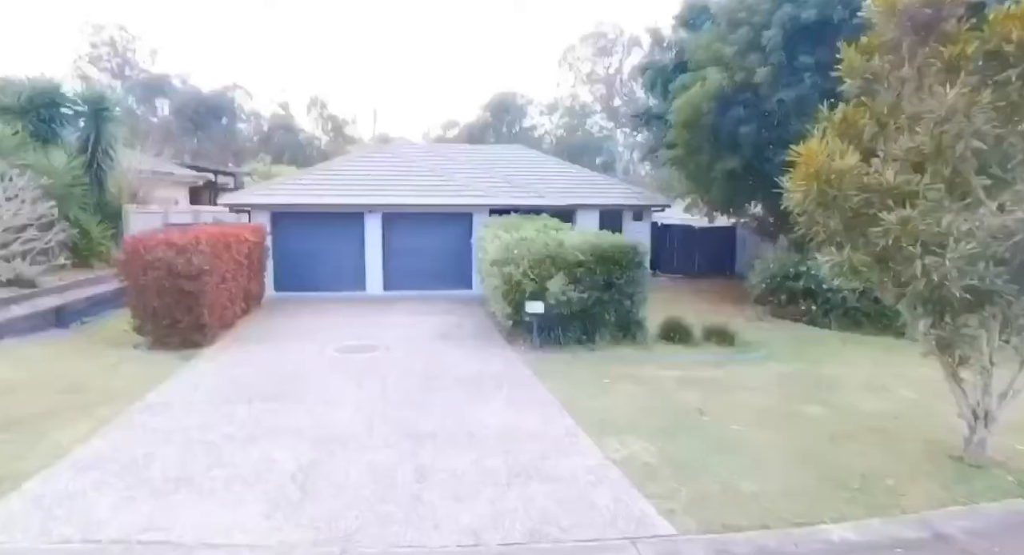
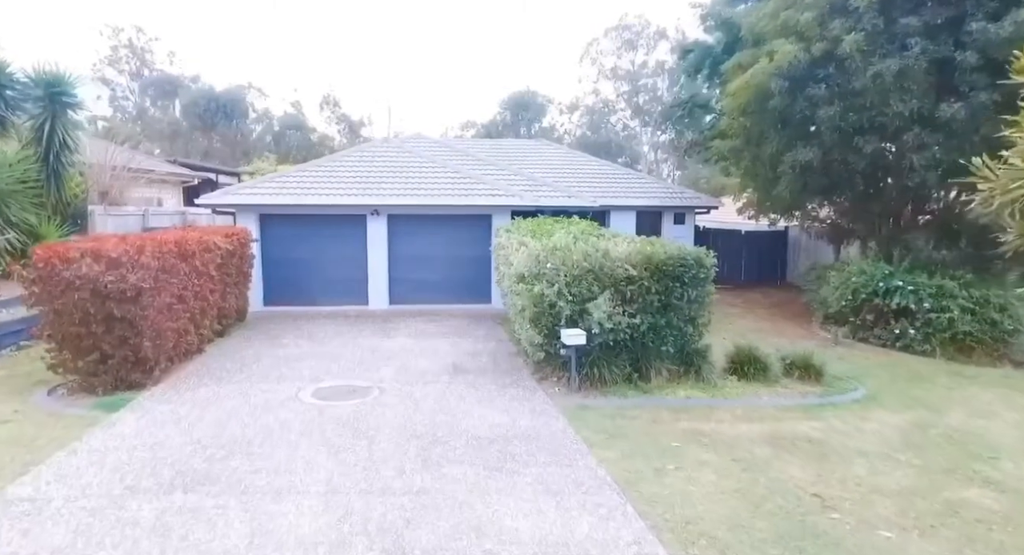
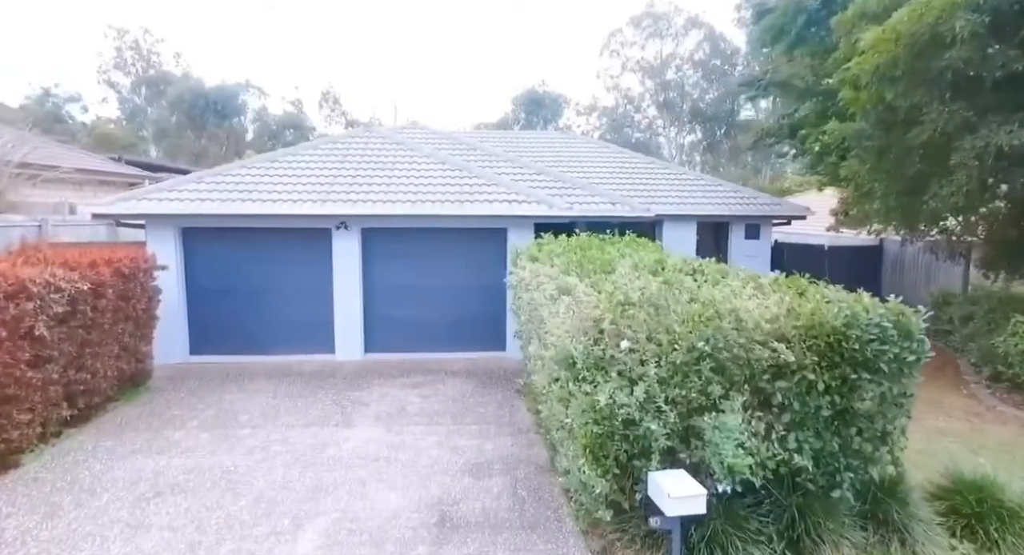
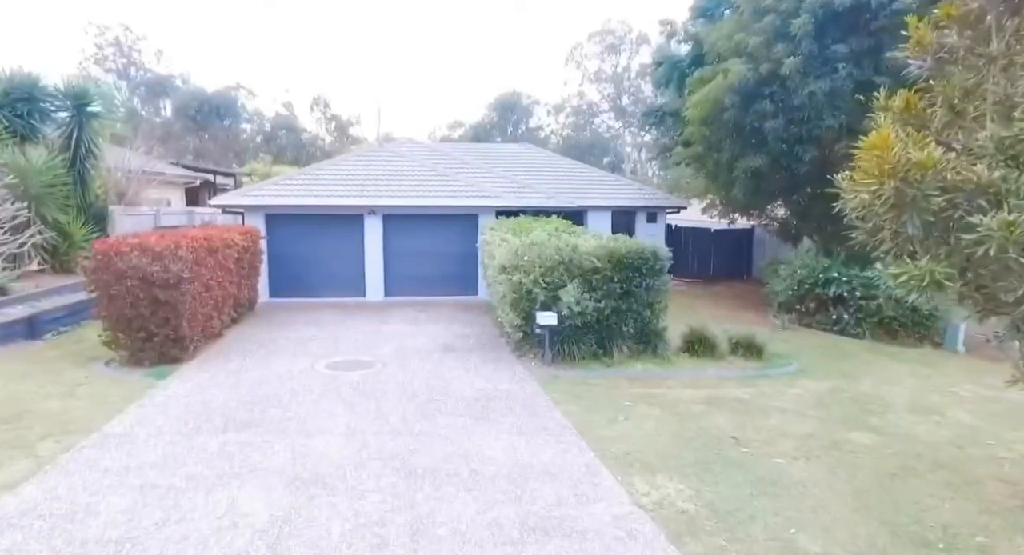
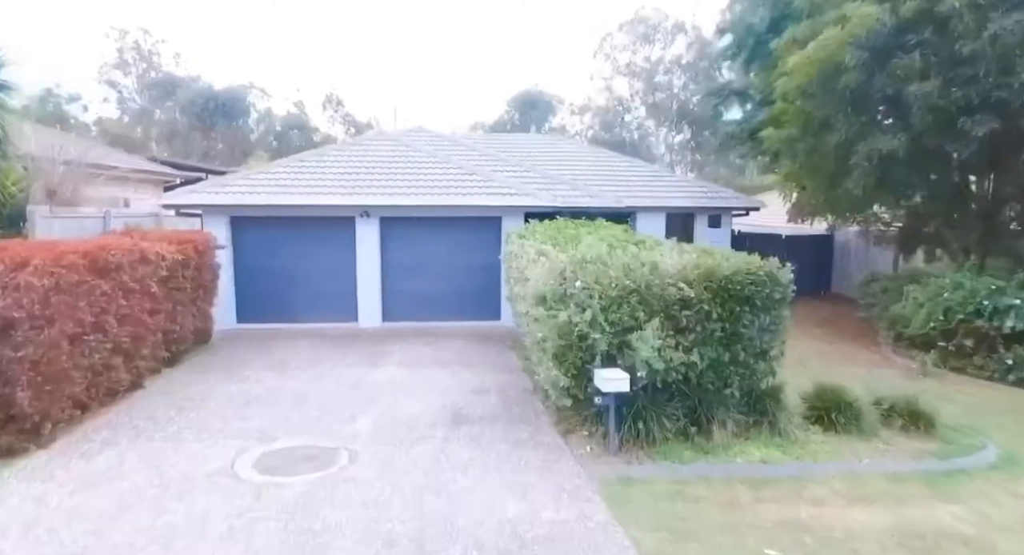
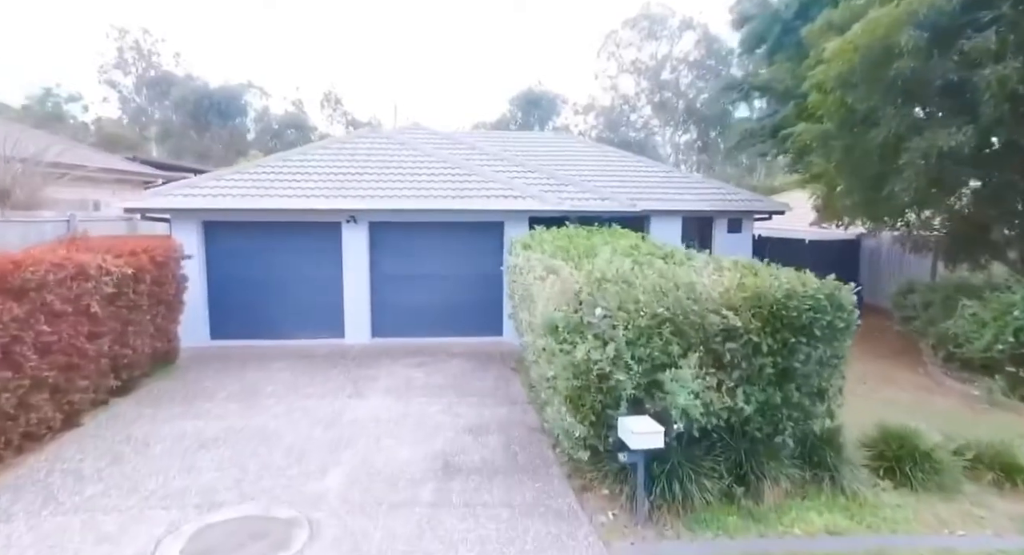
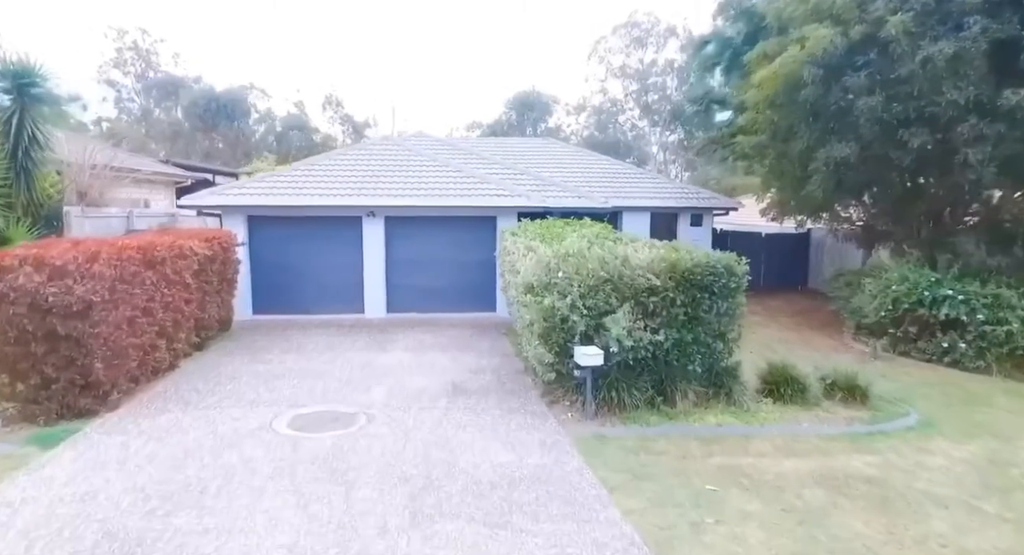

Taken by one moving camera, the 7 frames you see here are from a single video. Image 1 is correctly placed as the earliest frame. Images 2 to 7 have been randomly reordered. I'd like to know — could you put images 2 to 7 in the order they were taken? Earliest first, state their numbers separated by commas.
4, 2, 7, 5, 6, 3
